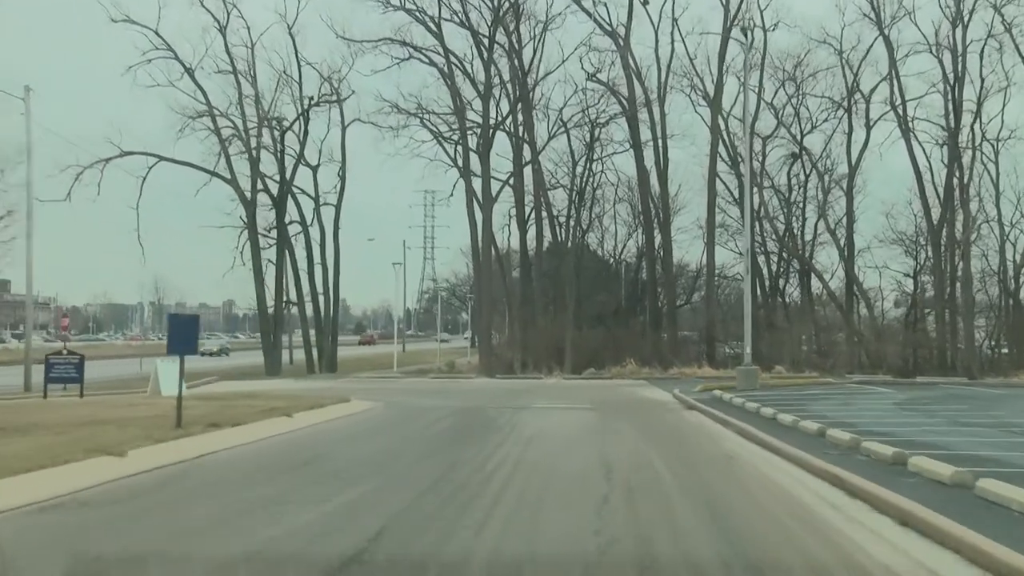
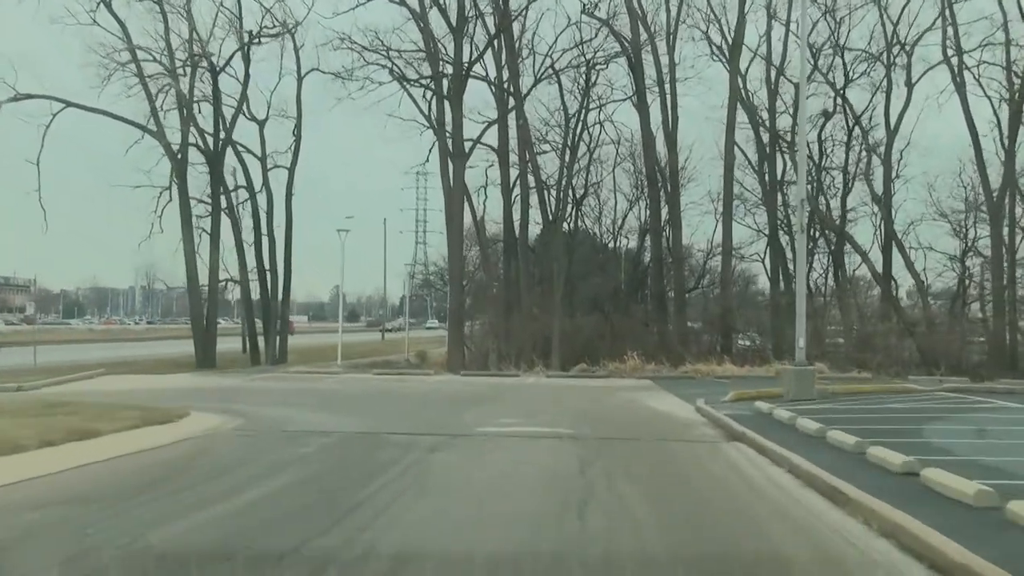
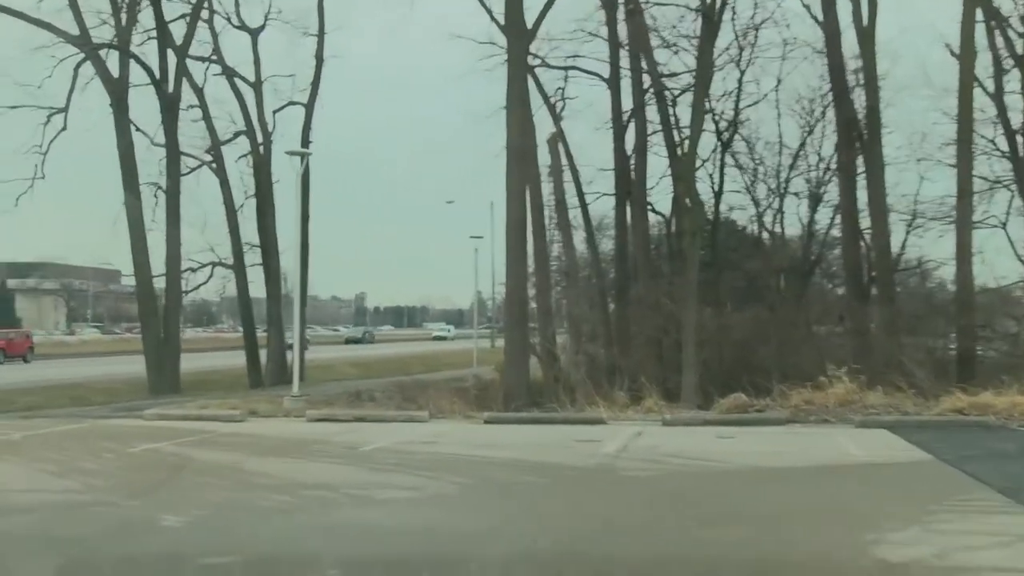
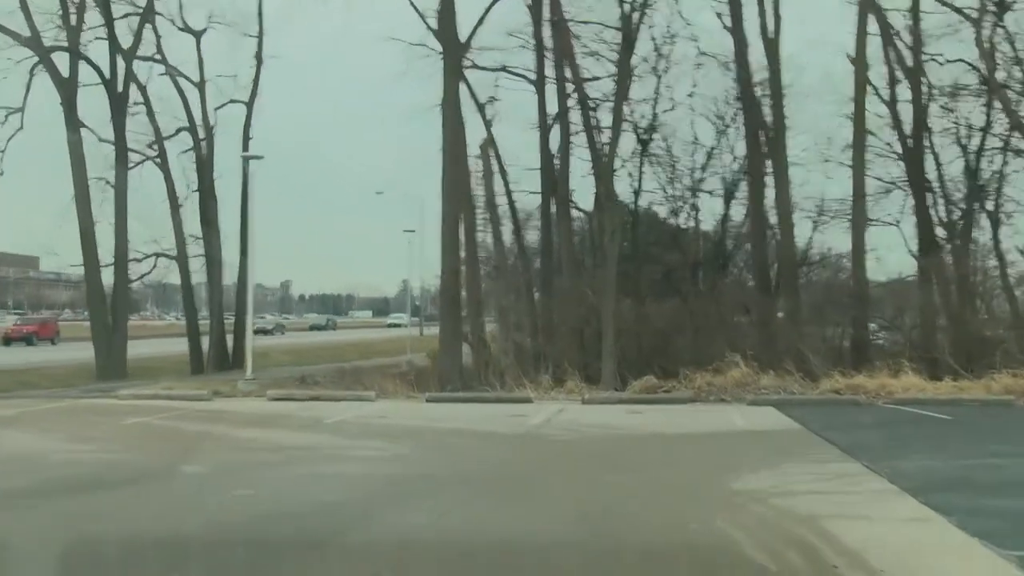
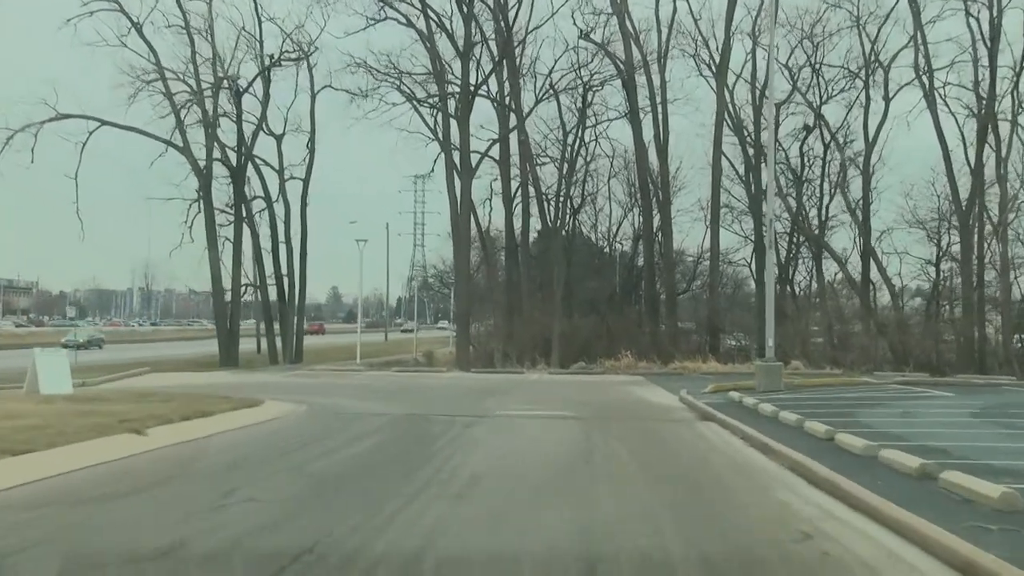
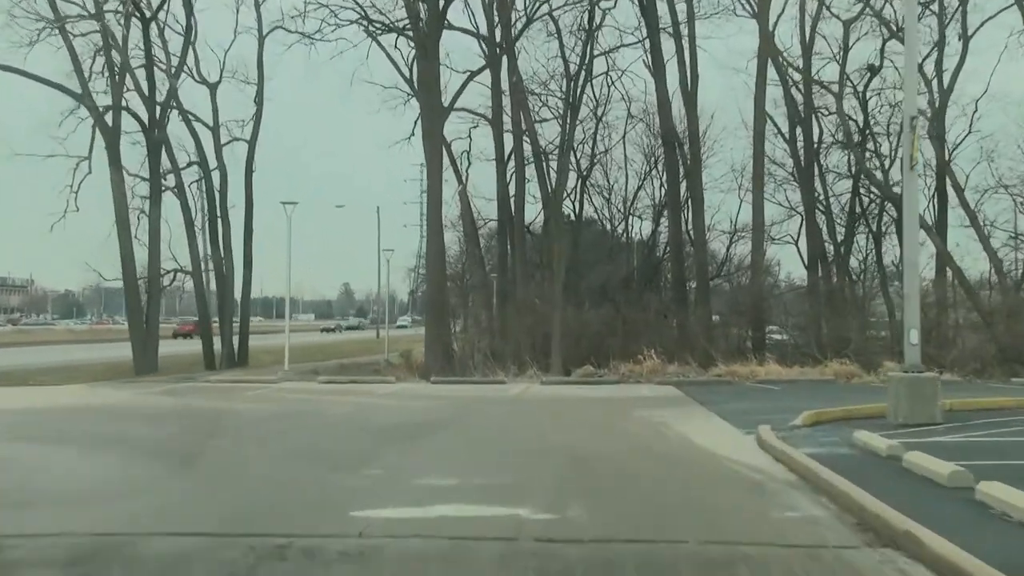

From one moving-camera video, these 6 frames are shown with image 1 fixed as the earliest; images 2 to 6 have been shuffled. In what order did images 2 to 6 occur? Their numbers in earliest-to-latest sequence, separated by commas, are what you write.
5, 2, 6, 4, 3
